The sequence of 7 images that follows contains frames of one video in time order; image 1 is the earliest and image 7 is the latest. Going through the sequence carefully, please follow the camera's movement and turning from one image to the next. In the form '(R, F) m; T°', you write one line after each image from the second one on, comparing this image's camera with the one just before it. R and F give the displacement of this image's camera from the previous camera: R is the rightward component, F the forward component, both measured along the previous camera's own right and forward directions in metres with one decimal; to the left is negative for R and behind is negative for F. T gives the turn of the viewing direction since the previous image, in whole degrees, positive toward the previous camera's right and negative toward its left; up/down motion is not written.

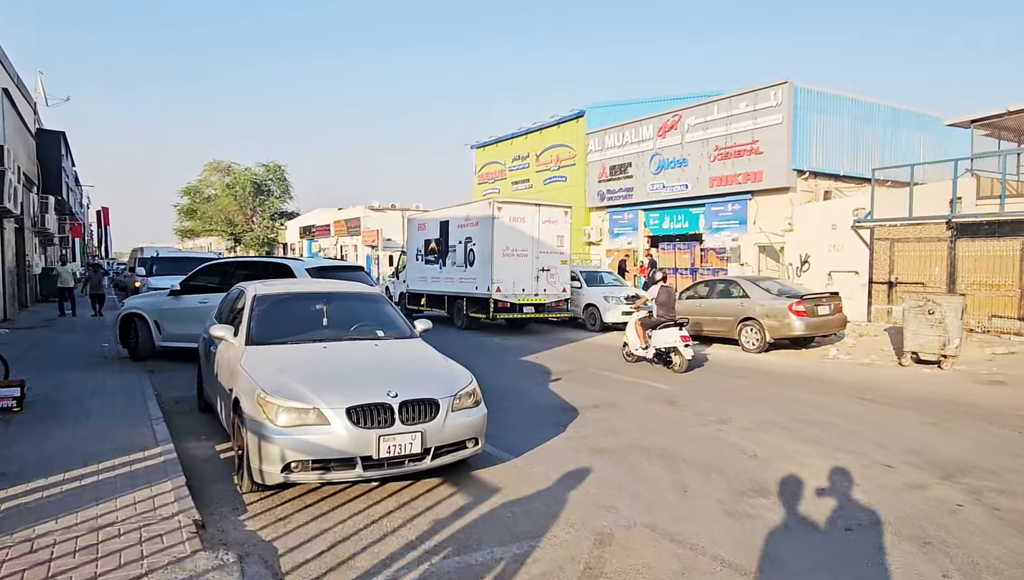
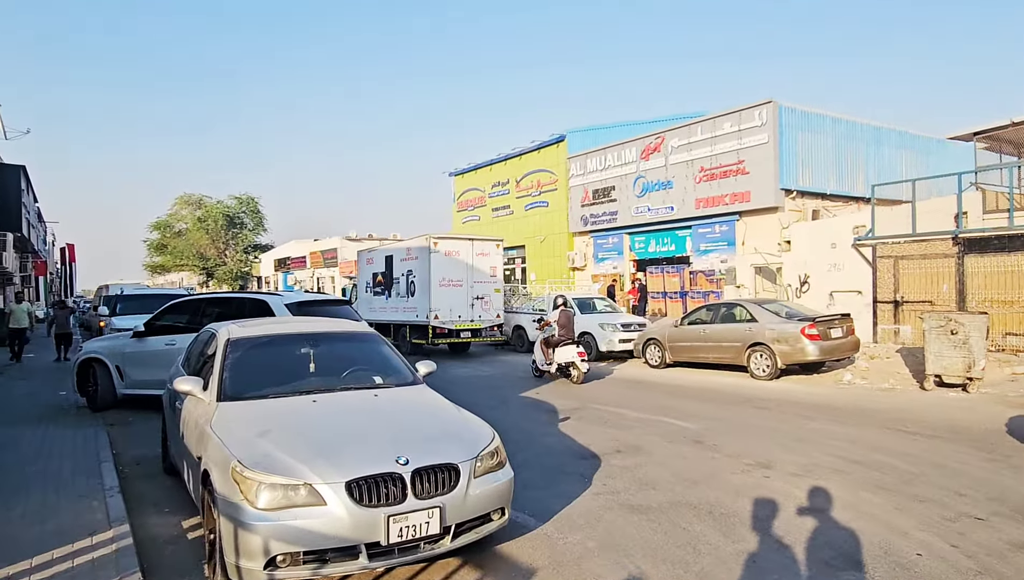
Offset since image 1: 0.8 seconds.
(-0.3, +0.9) m; +2°
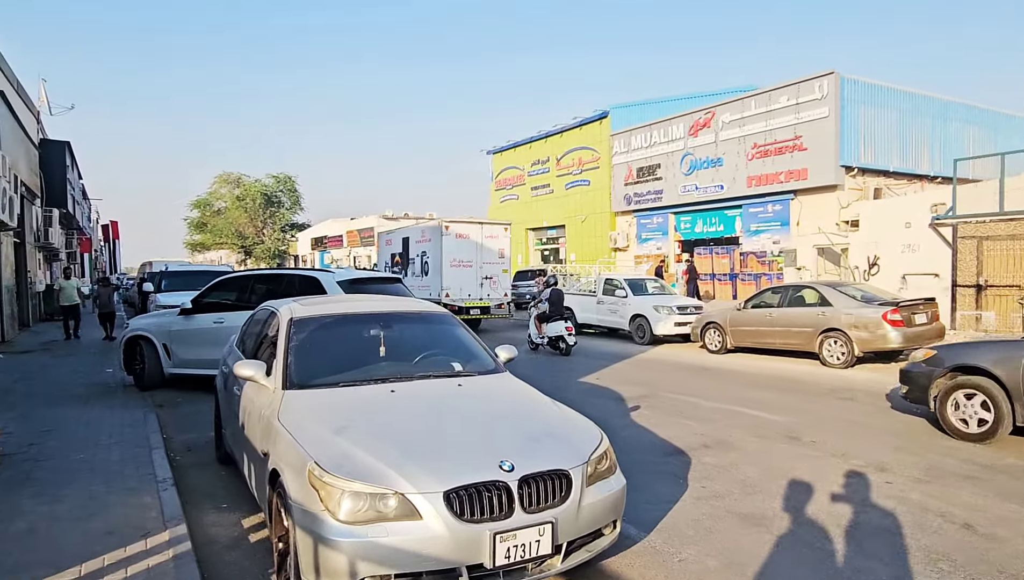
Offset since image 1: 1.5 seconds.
(-0.5, +0.6) m; -3°
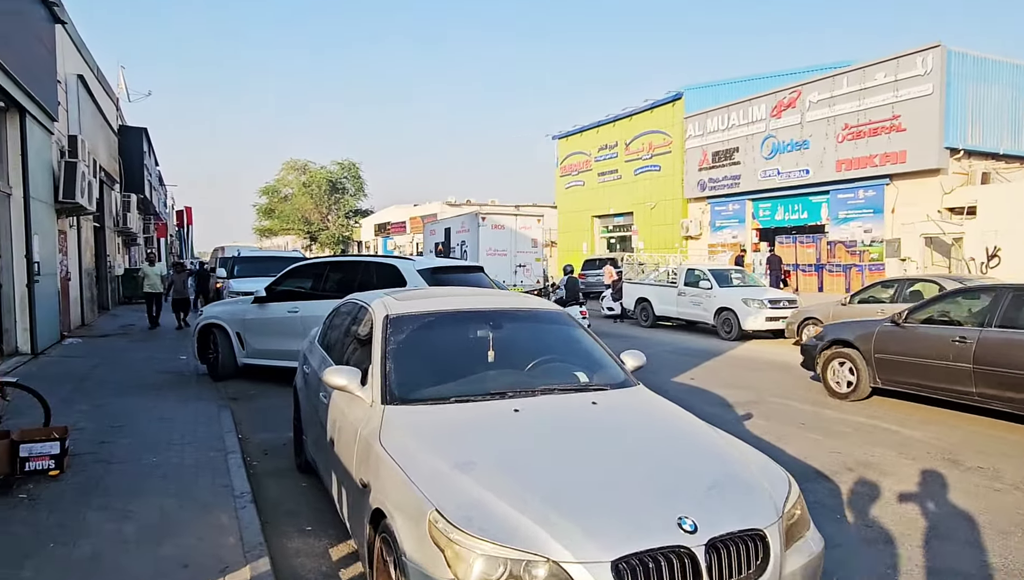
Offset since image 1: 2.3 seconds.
(-0.5, +0.8) m; -5°
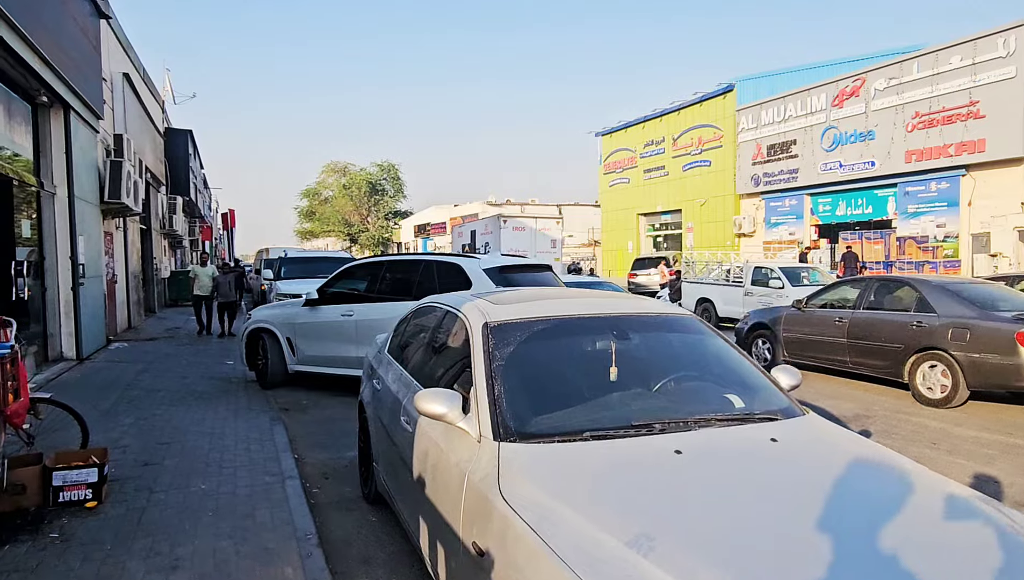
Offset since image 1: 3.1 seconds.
(-0.5, +0.8) m; -3°
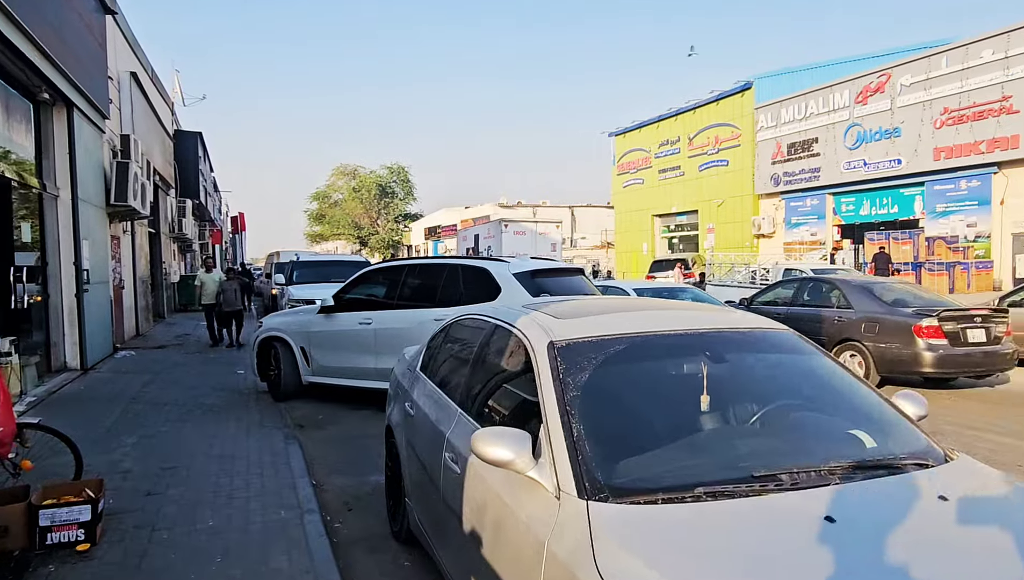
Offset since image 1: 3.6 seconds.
(-0.3, +0.6) m; -1°
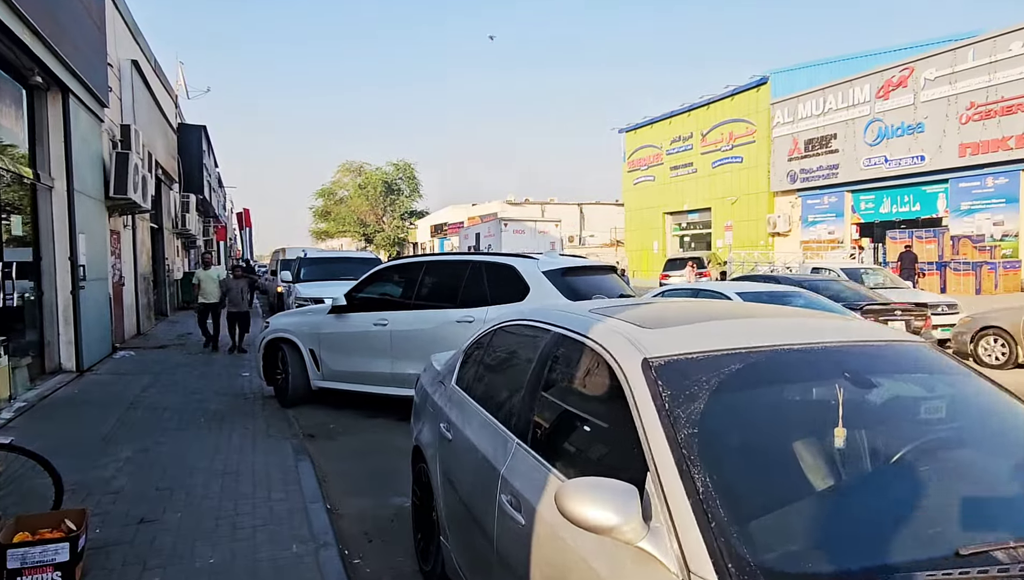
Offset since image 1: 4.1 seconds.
(-0.3, +0.6) m; 0°
